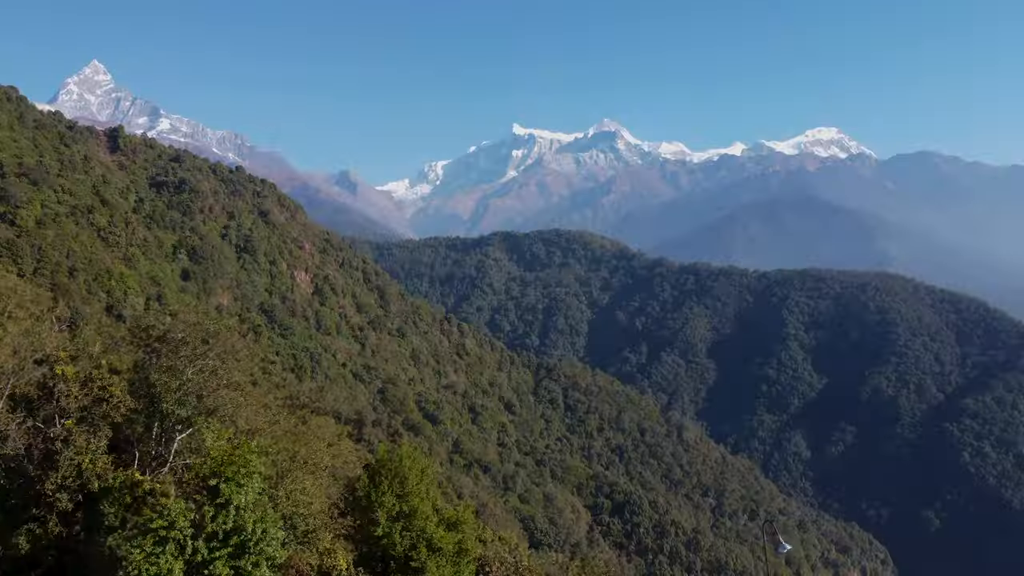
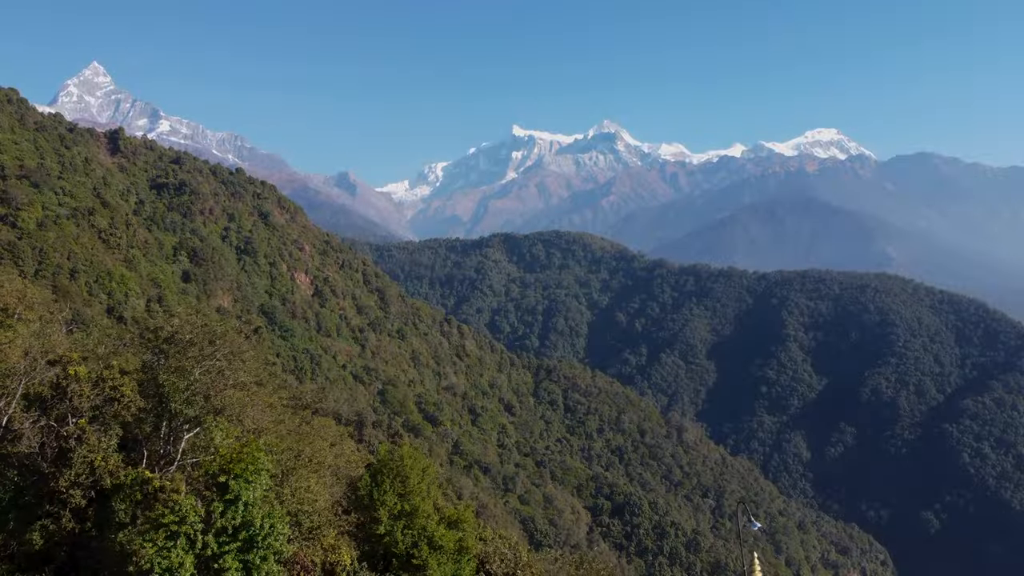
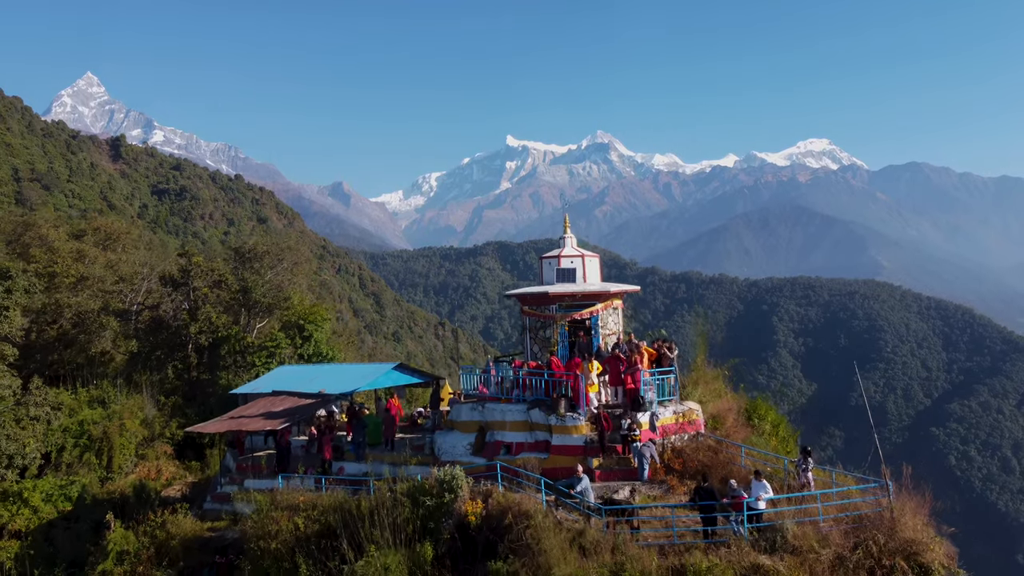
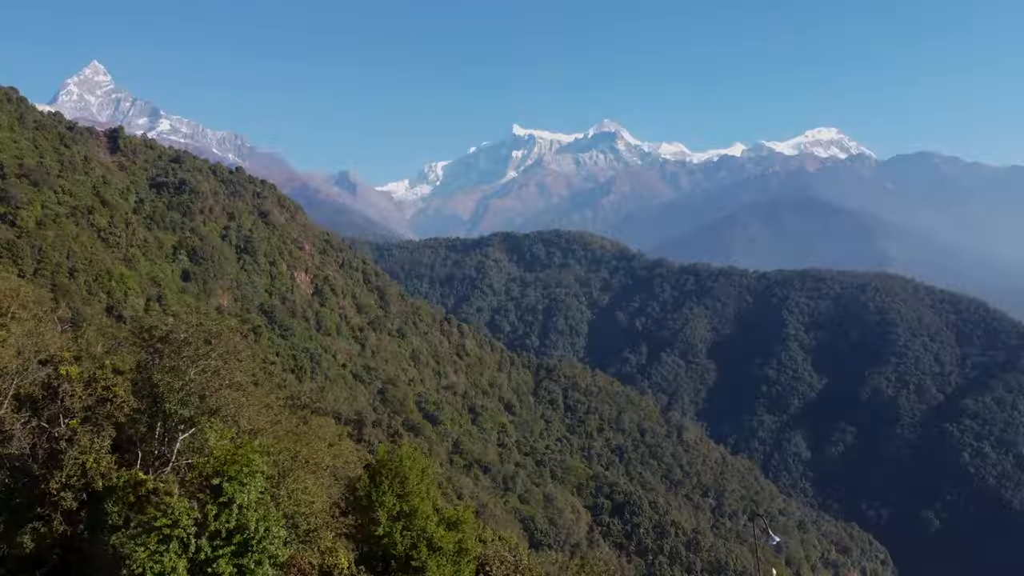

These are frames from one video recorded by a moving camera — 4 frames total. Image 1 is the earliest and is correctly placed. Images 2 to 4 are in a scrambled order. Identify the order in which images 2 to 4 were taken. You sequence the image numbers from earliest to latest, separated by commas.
4, 2, 3
